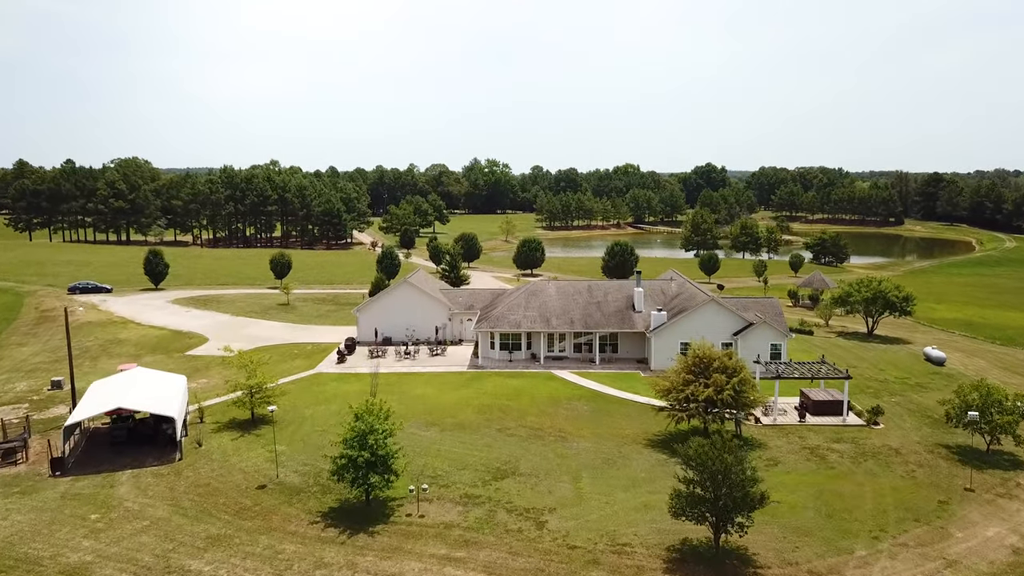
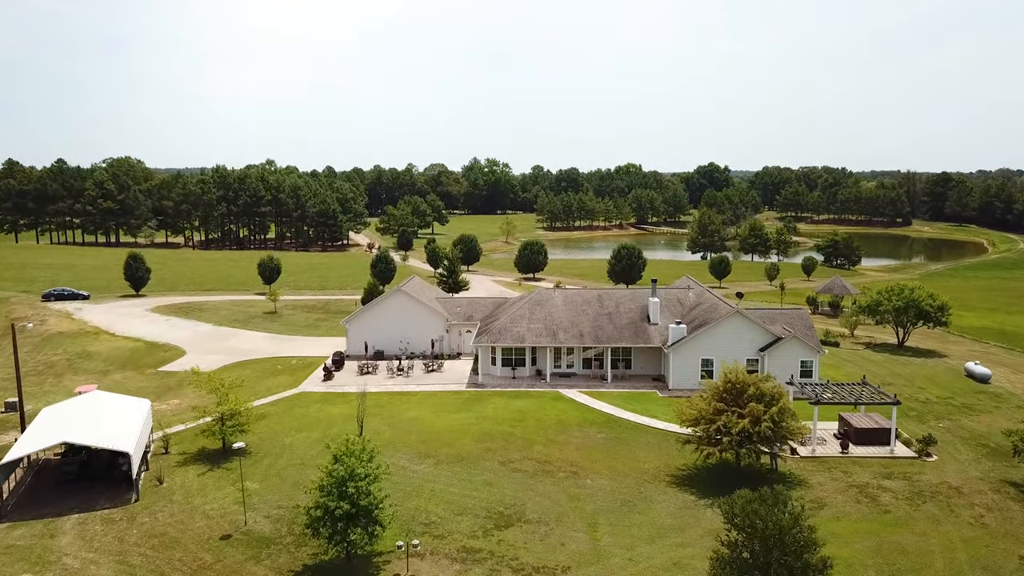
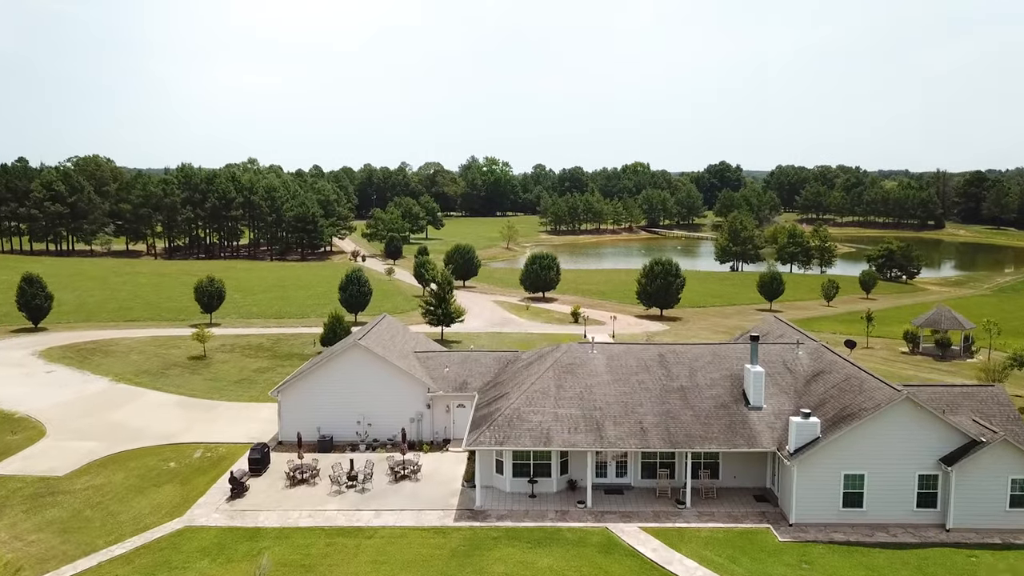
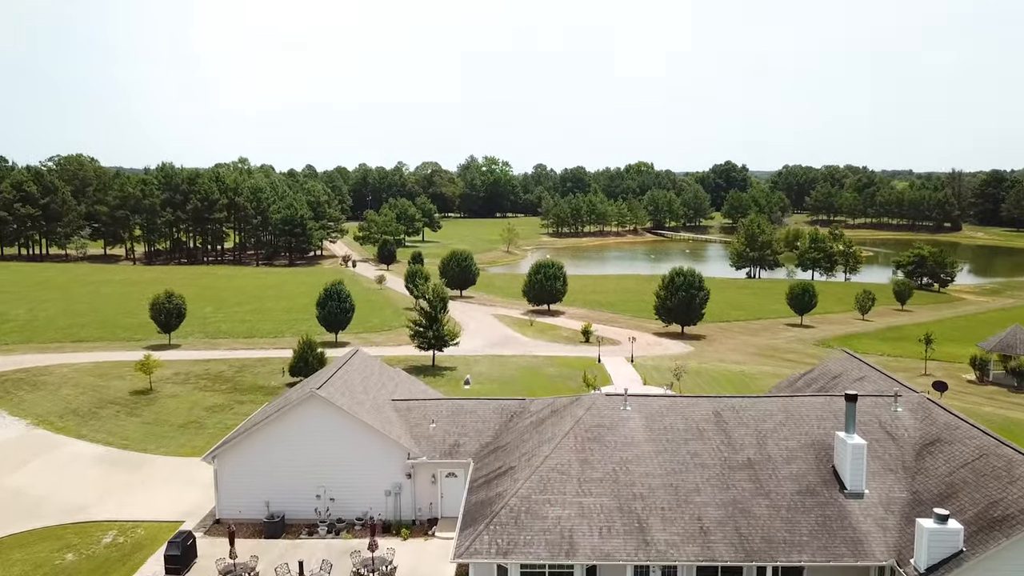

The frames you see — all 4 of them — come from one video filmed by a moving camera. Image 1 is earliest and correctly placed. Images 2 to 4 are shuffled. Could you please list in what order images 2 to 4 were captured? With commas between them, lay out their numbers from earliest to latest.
2, 3, 4
